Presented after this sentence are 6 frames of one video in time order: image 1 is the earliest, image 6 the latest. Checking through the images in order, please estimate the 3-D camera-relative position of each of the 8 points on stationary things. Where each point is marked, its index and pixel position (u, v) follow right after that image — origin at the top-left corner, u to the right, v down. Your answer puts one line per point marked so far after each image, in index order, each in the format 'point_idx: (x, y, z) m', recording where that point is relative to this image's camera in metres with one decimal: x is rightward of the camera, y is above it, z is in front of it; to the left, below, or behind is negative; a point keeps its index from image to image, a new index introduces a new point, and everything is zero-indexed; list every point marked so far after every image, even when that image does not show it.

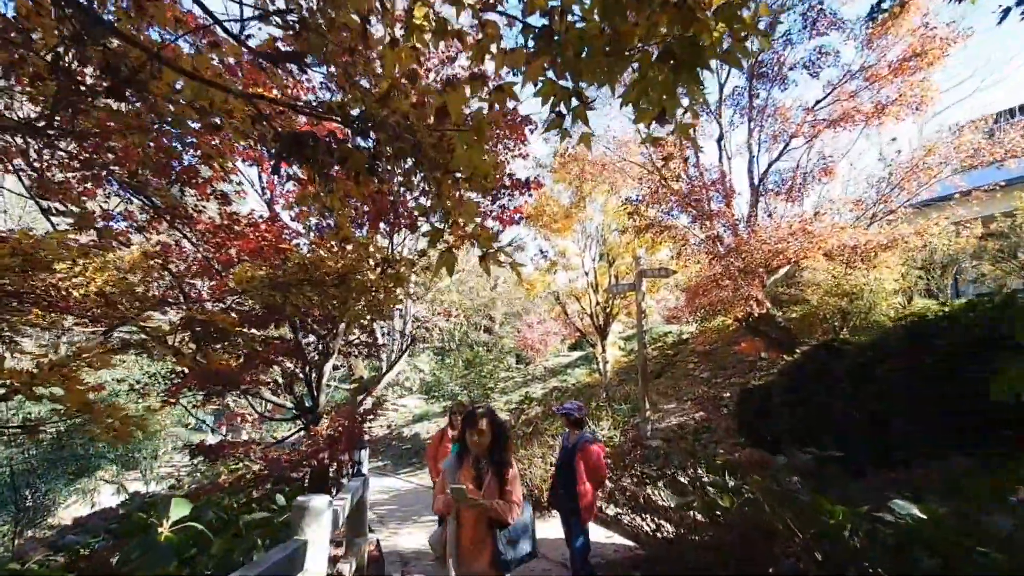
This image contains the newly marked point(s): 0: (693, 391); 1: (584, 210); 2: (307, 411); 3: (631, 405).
0: (+3.3, -1.9, +9.5) m
1: (+1.5, +1.5, +10.2) m
2: (-2.2, -1.3, +5.7) m
3: (+2.1, -2.0, +9.0) m
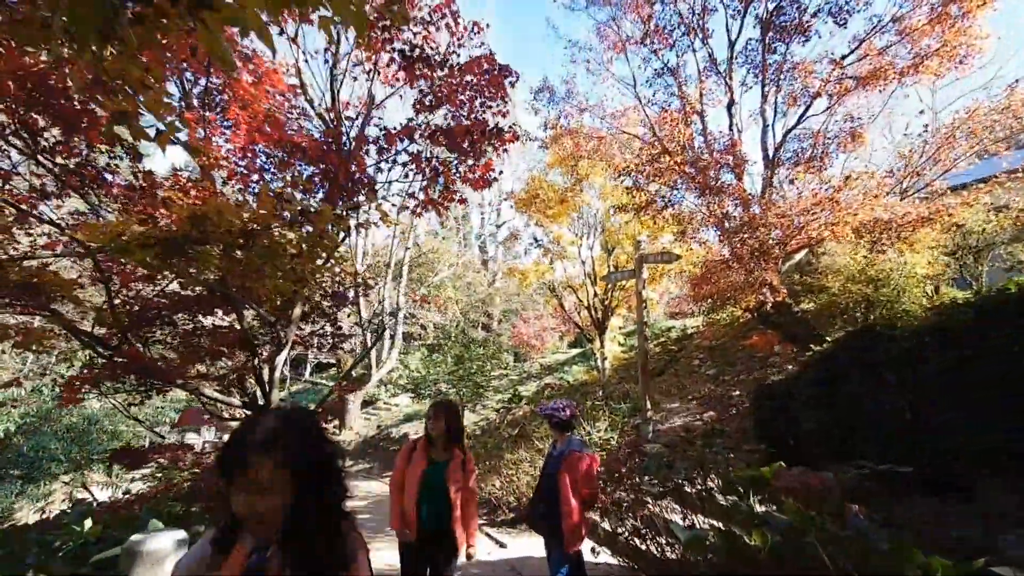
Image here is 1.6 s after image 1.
0: (+3.1, -1.7, +8.7) m
1: (+1.3, +1.7, +9.5) m
2: (-2.4, -1.1, +5.0) m
3: (+1.9, -1.8, +8.3) m
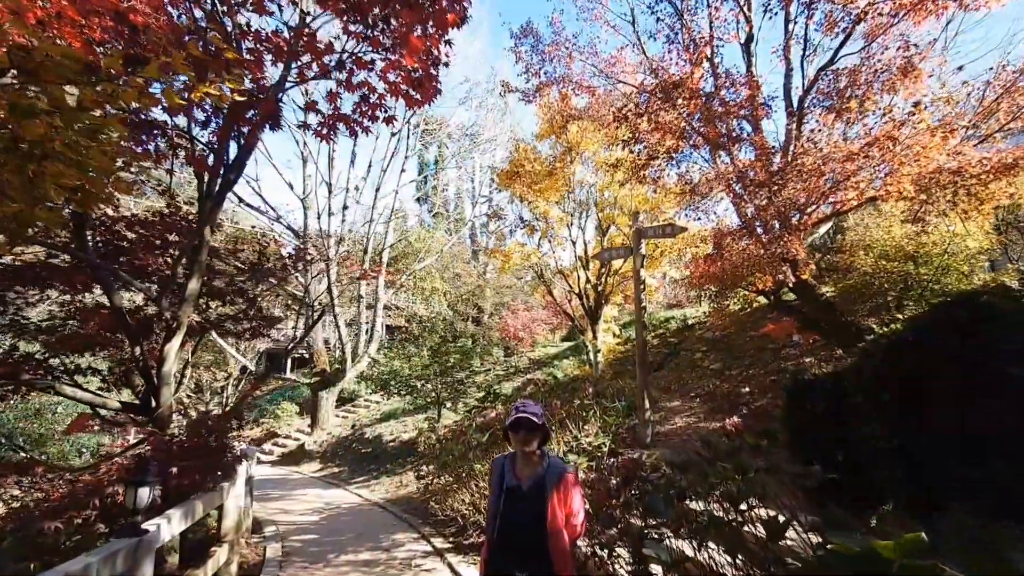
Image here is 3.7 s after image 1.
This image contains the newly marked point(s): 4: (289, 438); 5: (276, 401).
0: (+2.8, -1.5, +7.7) m
1: (+1.0, +1.9, +8.4) m
2: (-2.7, -0.9, +3.9) m
3: (+1.6, -1.6, +7.2) m
4: (-5.7, -3.9, +13.4) m
5: (-7.4, -3.6, +16.4) m
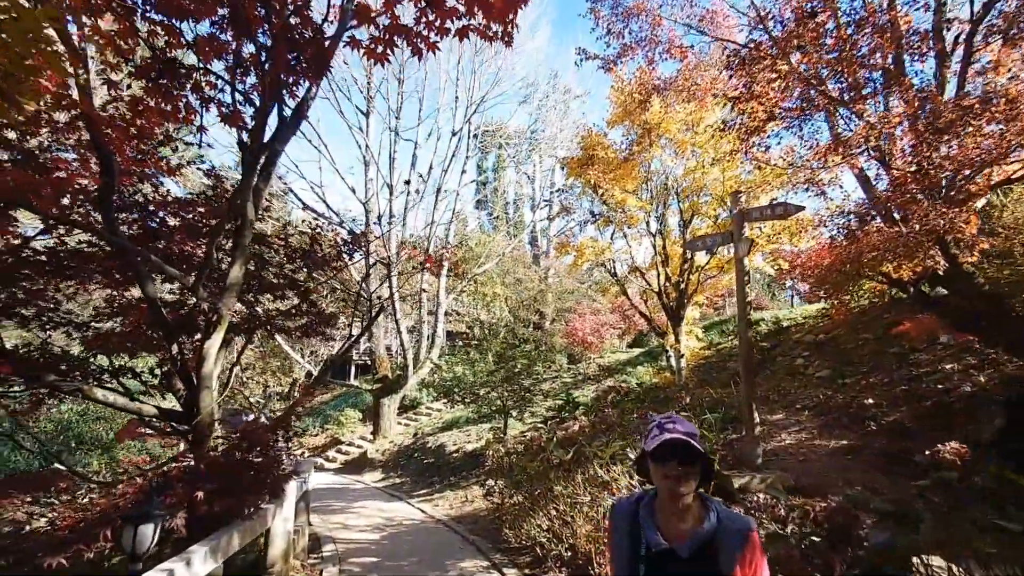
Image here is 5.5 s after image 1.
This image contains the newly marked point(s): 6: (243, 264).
0: (+3.8, -1.4, +6.5) m
1: (+2.0, +2.0, +7.5) m
2: (-2.1, -0.8, +3.4) m
3: (+2.5, -1.5, +6.2) m
4: (-4.0, -4.0, +13.2) m
5: (-5.4, -3.8, +16.3) m
6: (-1.8, +0.2, +3.4) m
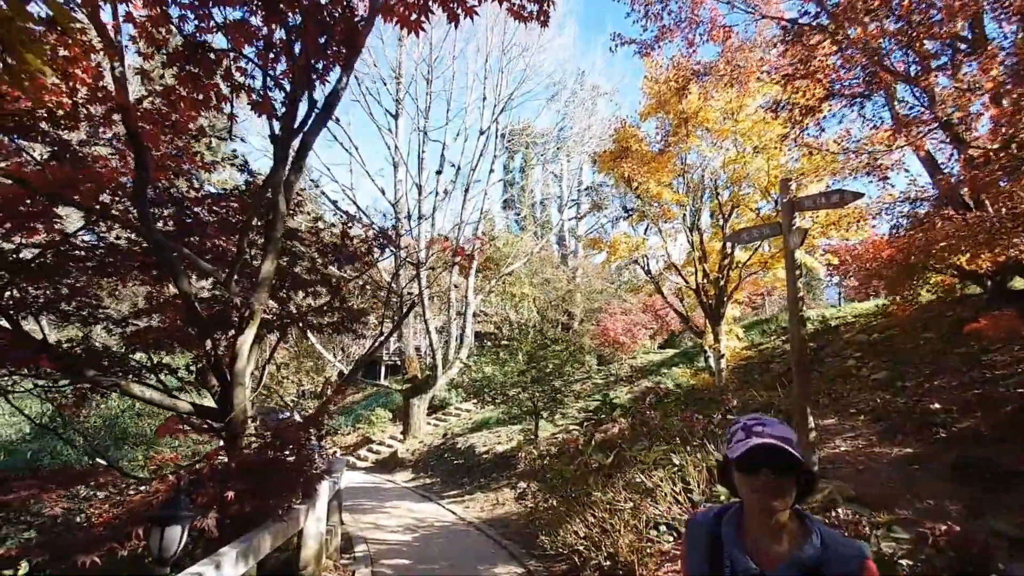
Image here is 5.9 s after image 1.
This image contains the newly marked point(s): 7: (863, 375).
0: (+4.2, -1.4, +6.1) m
1: (+2.5, +2.0, +7.2) m
2: (-1.8, -0.8, +3.3) m
3: (+2.9, -1.4, +5.9) m
4: (-3.3, -4.0, +13.2) m
5: (-4.5, -3.8, +16.4) m
6: (-1.5, +0.2, +3.3) m
7: (+4.6, -1.1, +6.9) m
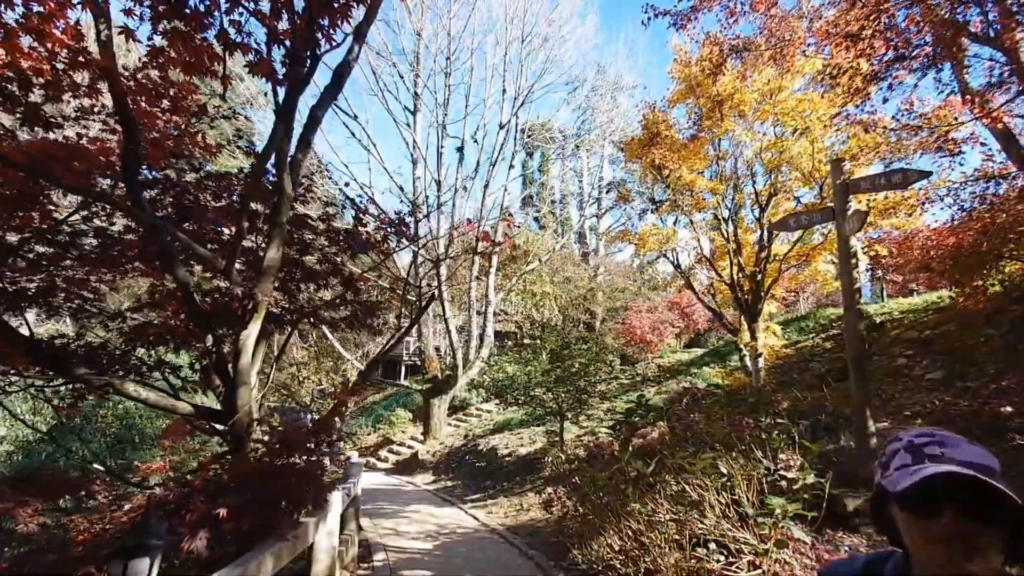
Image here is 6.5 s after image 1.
0: (+4.5, -1.3, +5.6) m
1: (+2.8, +2.1, +6.8) m
2: (-1.6, -0.7, +3.0) m
3: (+3.2, -1.4, +5.4) m
4: (-2.7, -3.9, +12.9) m
5: (-3.8, -3.7, +16.2) m
6: (-1.3, +0.3, +3.0) m
7: (+4.9, -1.1, +6.4) m
